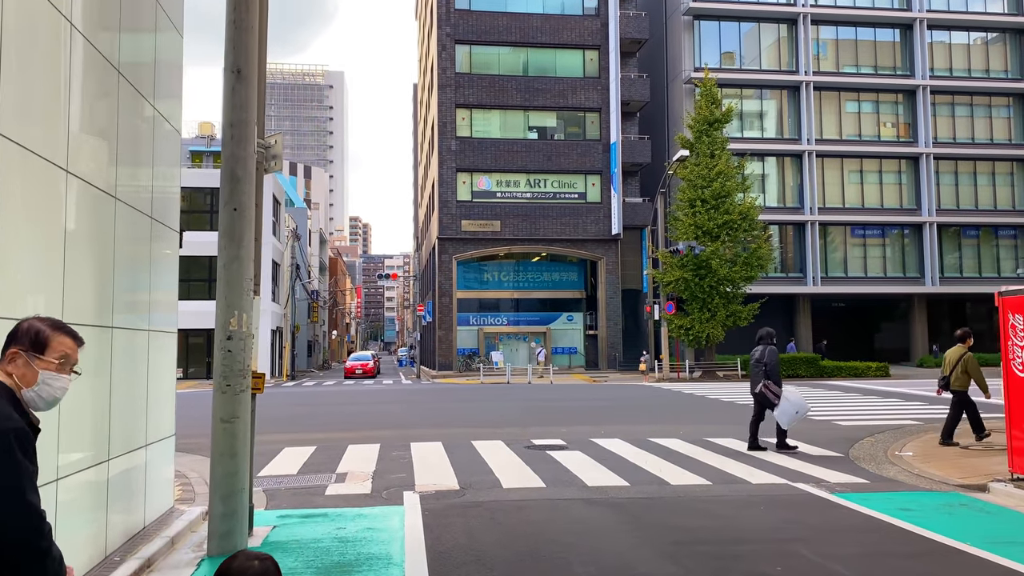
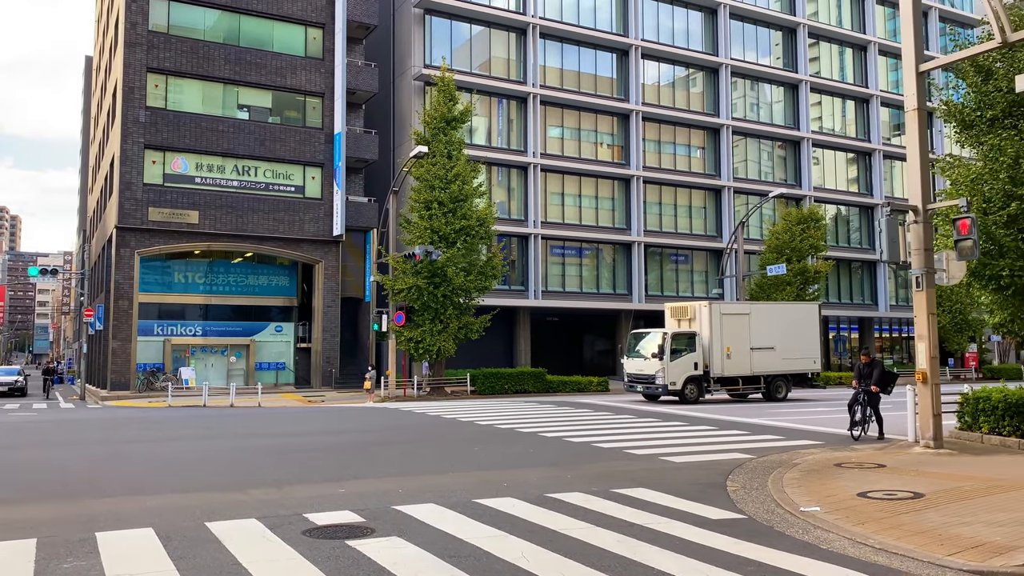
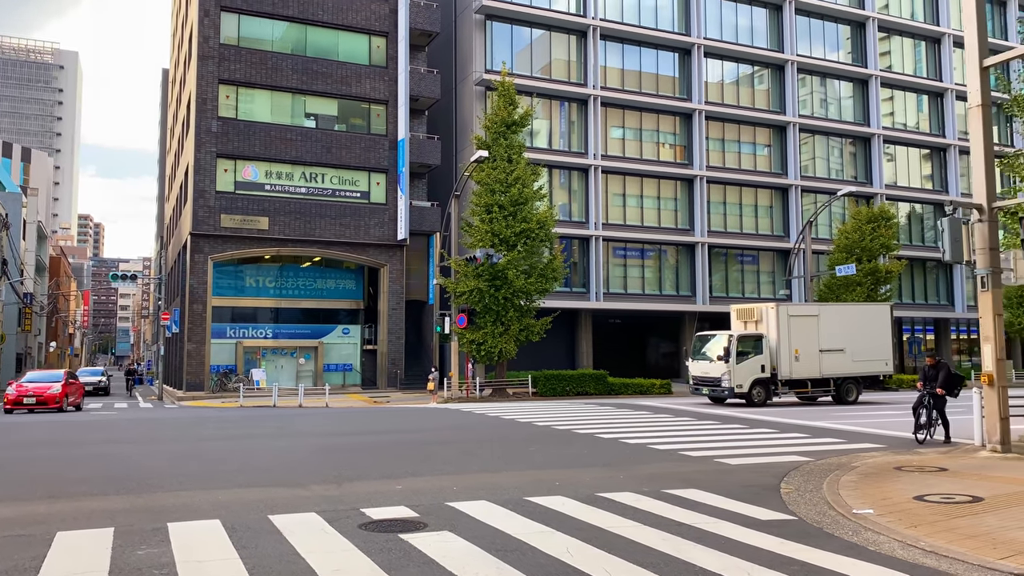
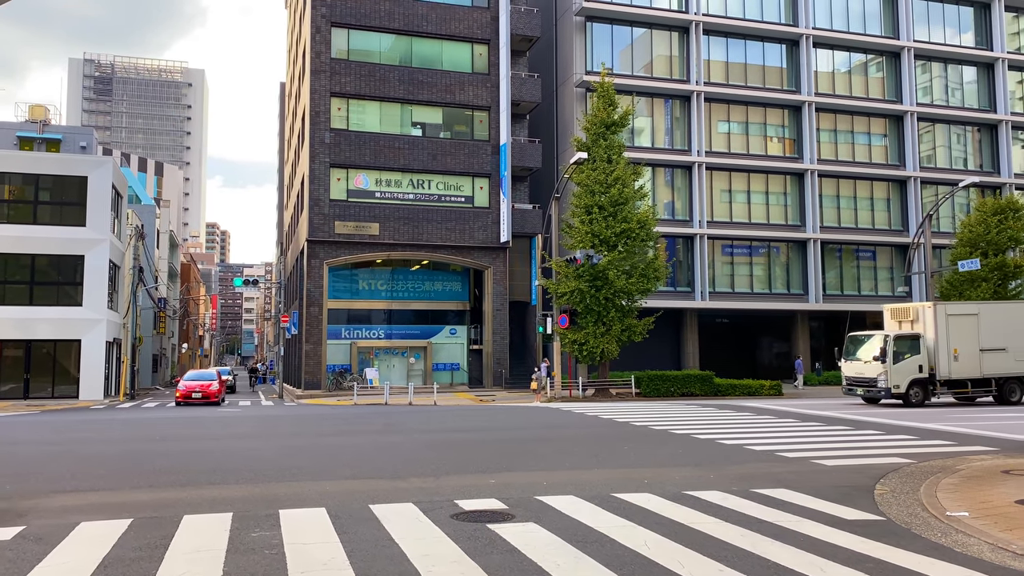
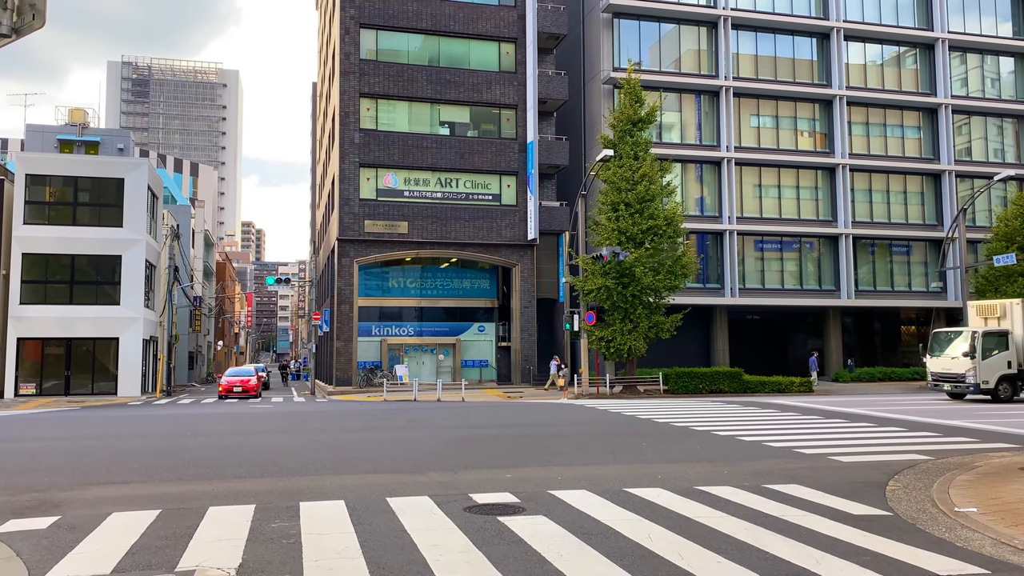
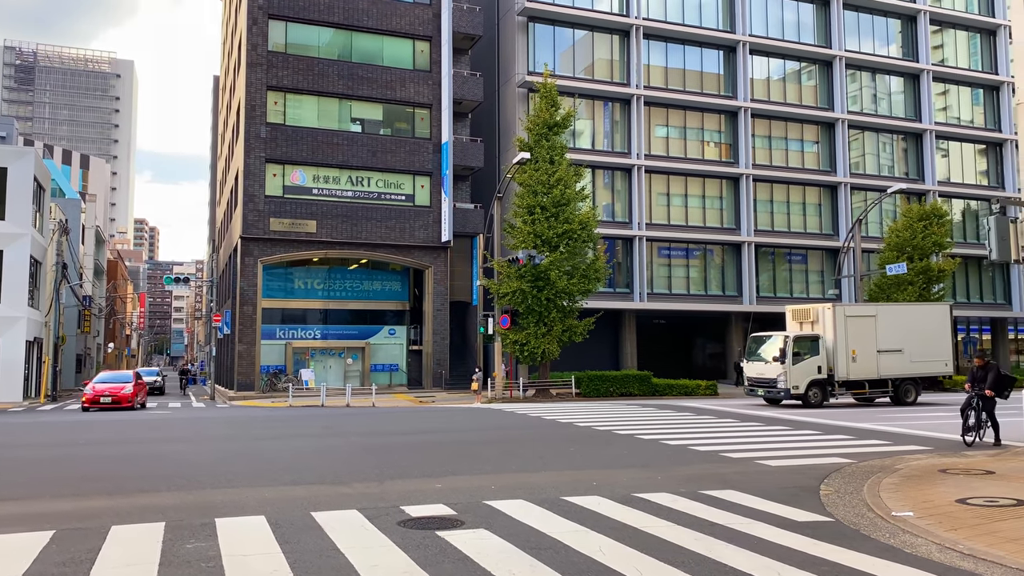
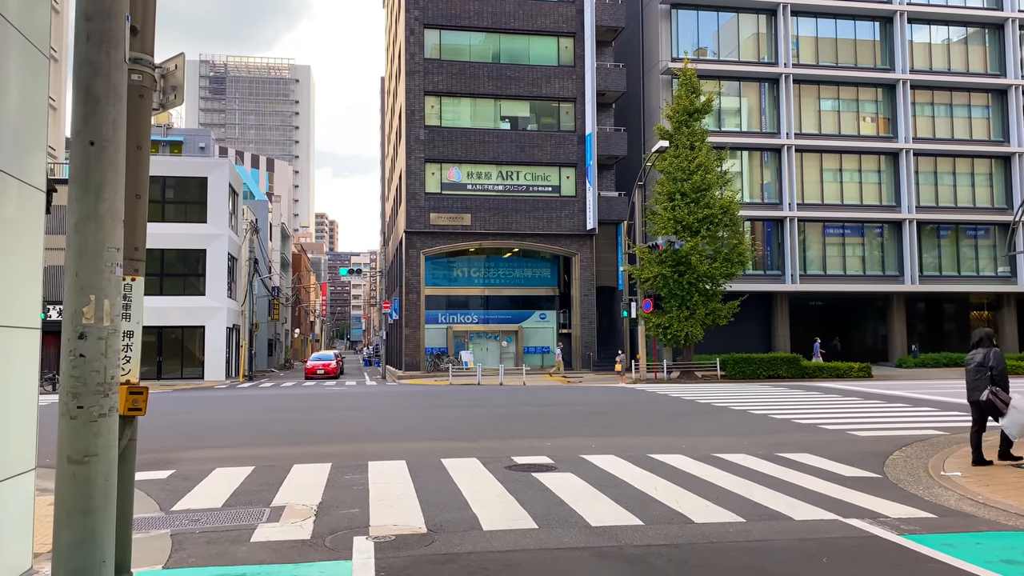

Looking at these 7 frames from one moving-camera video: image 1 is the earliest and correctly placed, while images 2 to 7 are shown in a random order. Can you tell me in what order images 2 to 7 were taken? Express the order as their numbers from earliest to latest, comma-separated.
7, 5, 4, 6, 3, 2
